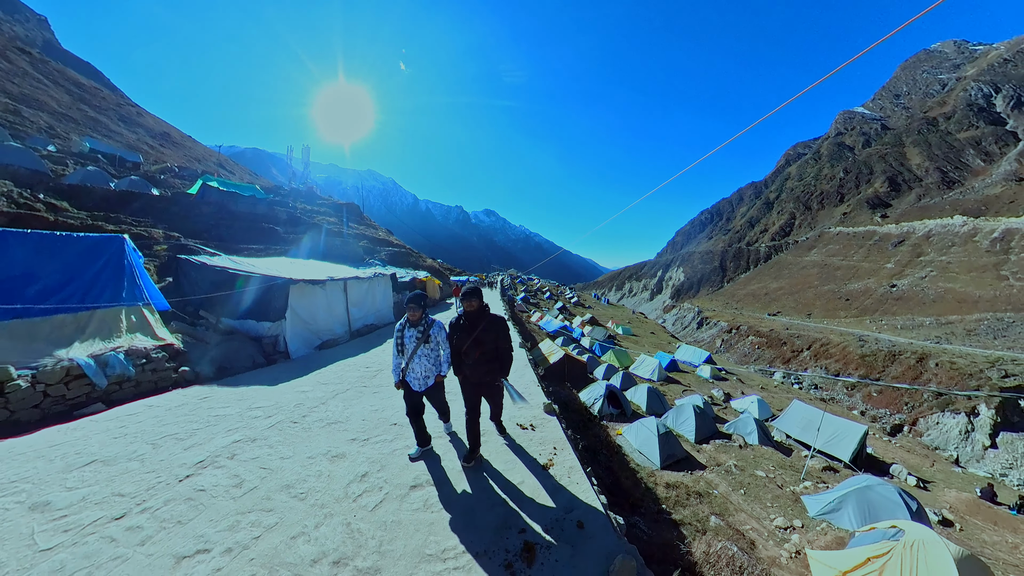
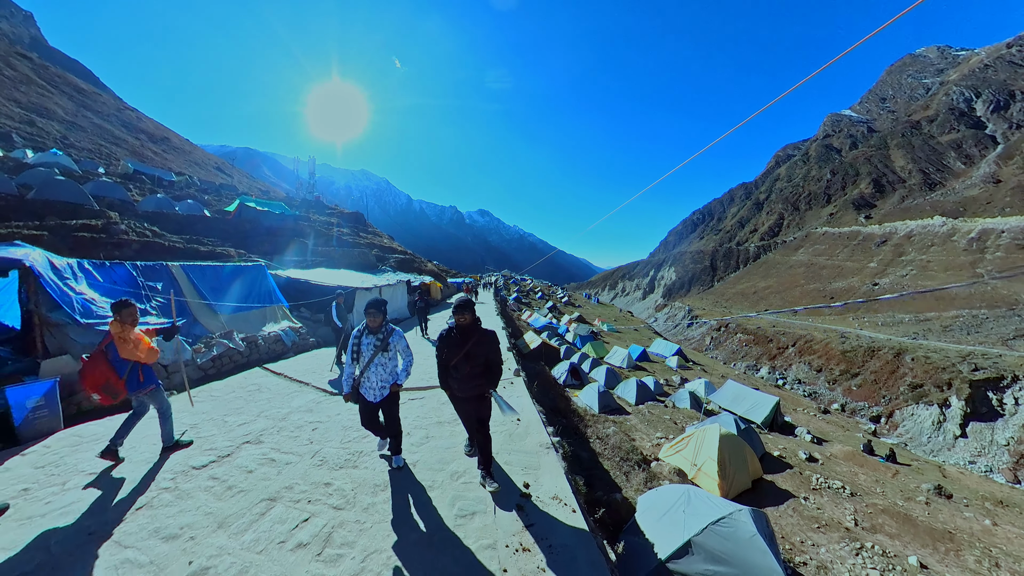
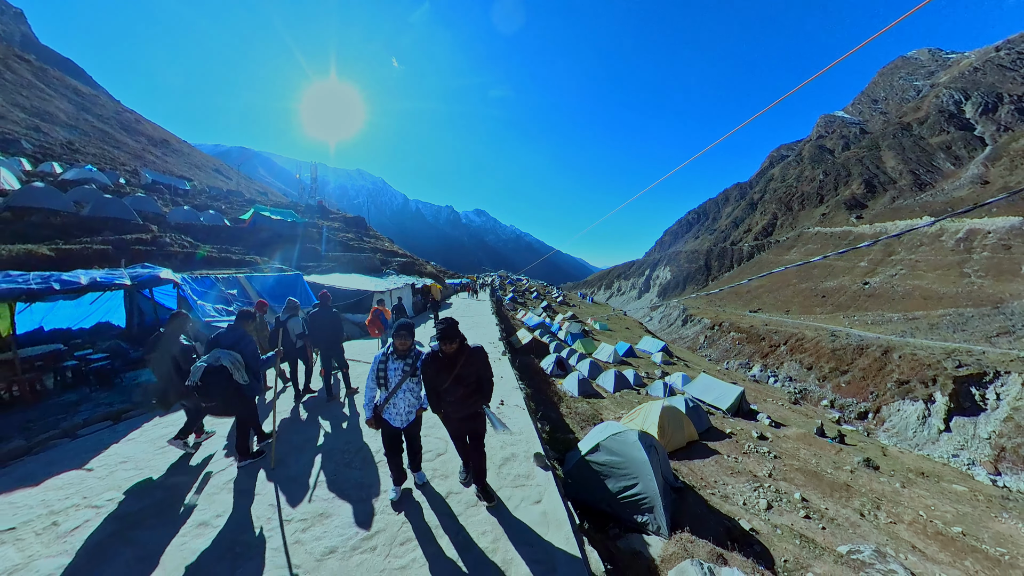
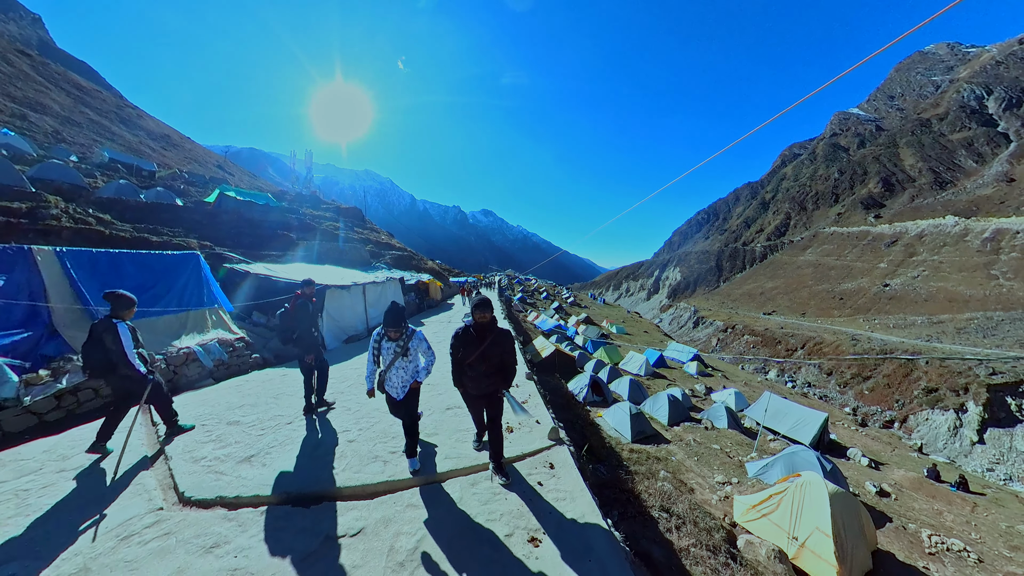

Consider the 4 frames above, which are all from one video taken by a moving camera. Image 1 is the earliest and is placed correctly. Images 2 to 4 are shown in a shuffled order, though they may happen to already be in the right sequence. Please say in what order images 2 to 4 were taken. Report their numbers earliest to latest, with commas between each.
4, 2, 3
